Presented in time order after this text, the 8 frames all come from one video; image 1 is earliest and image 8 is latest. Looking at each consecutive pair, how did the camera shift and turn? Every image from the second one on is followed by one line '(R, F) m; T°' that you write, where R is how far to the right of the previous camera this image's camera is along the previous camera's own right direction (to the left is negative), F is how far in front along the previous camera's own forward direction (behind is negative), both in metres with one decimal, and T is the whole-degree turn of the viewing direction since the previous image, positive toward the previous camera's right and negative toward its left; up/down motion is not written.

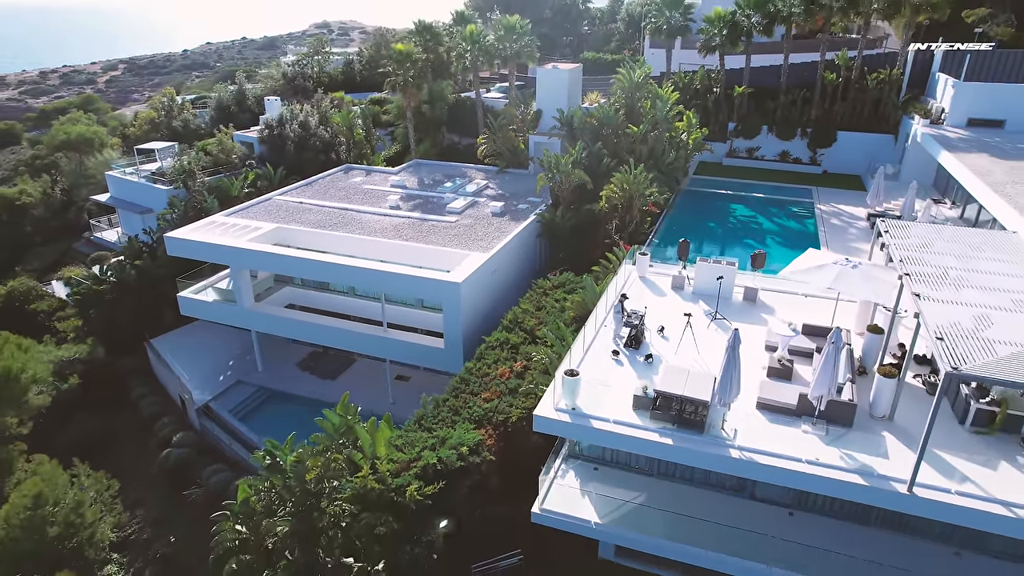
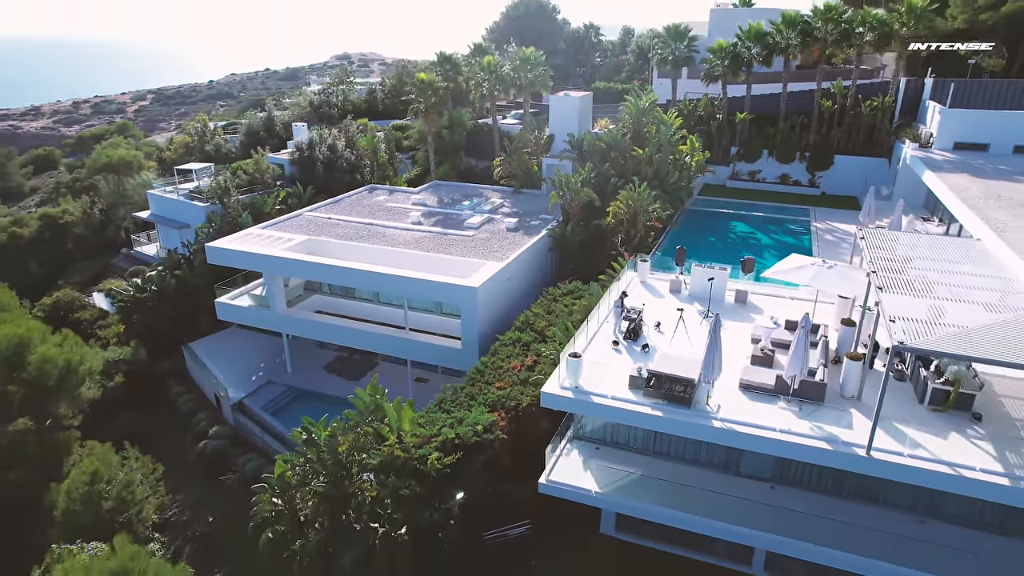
(+0.1, -1.7) m; -1°
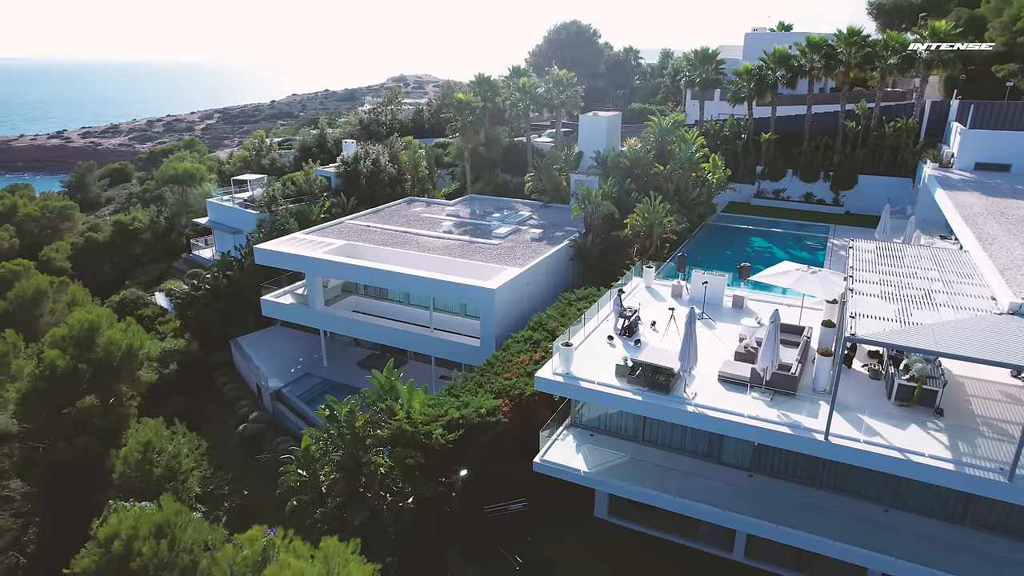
(+1.1, -1.5) m; -4°
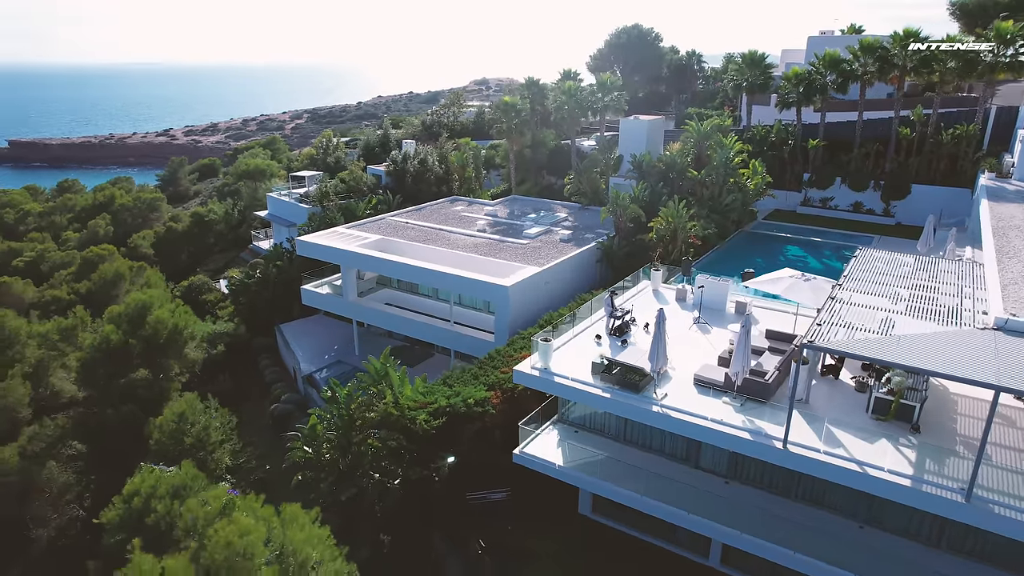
(+2.2, -0.4) m; -7°
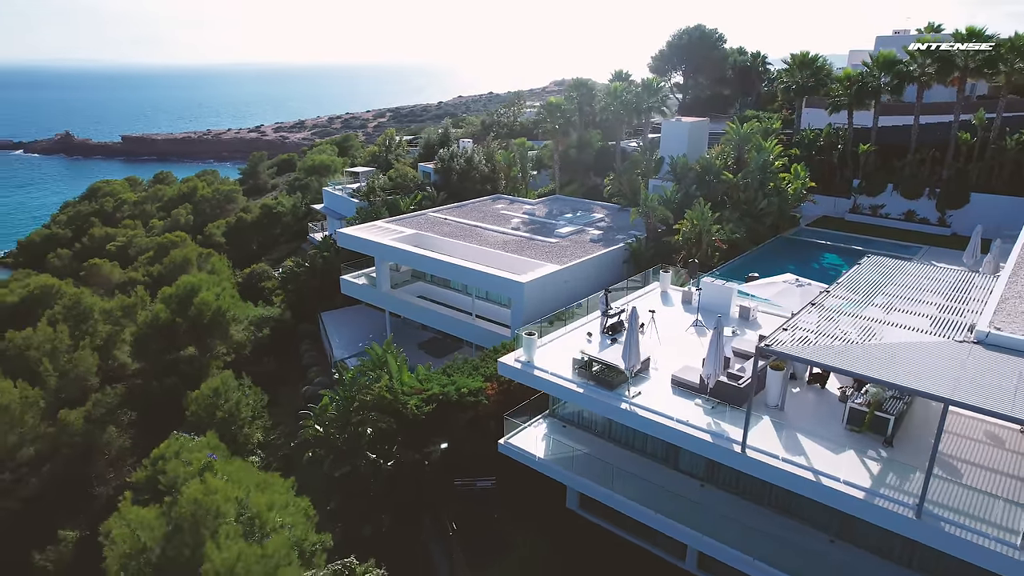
(+2.2, -0.3) m; -7°
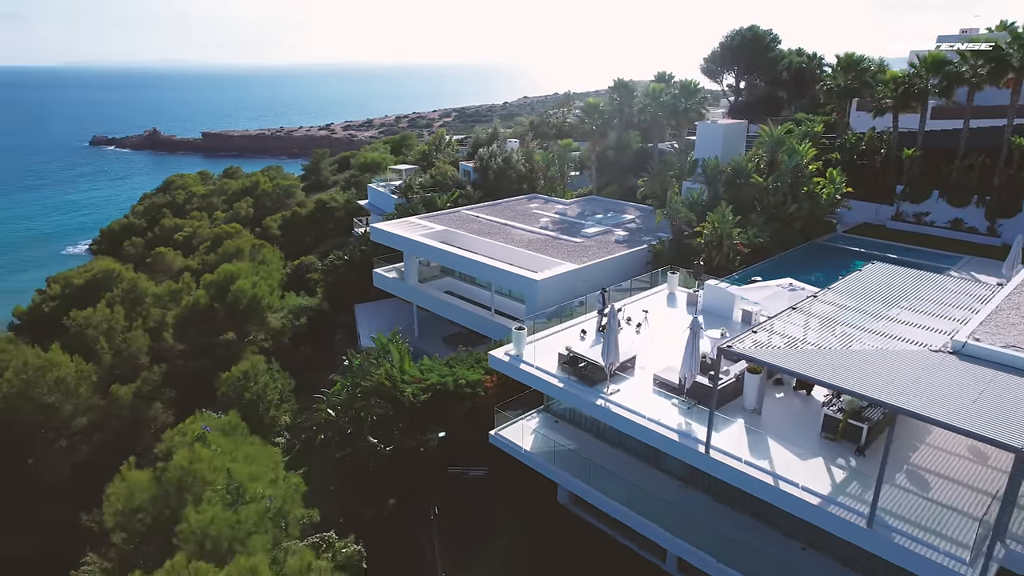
(+1.8, -0.3) m; -5°
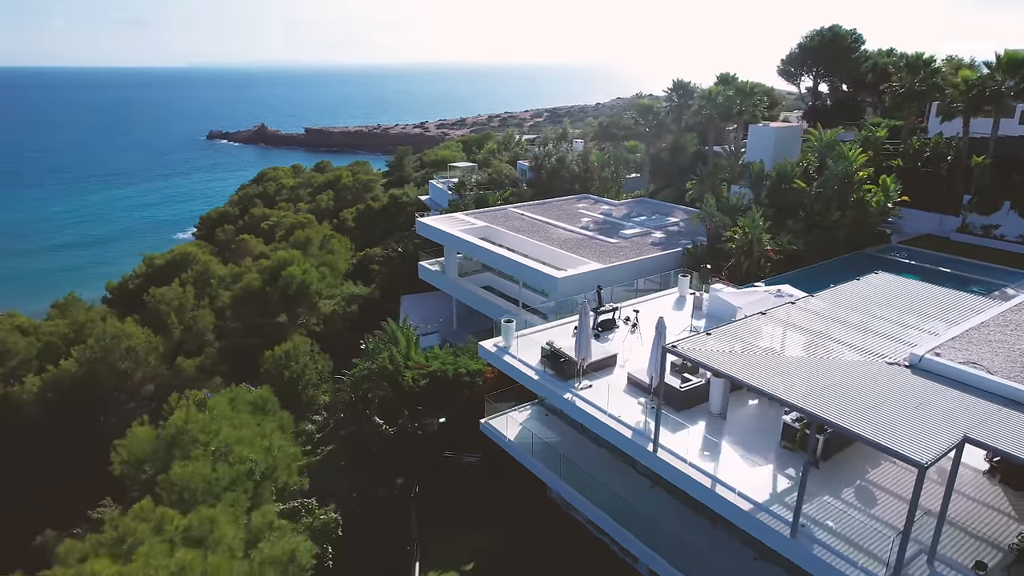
(+2.5, -0.4) m; -8°
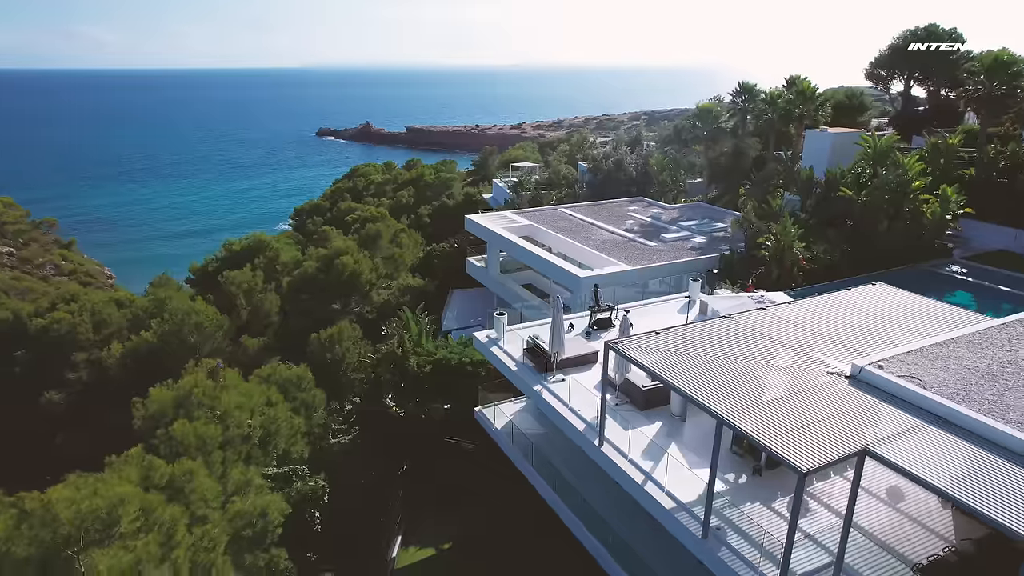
(+2.7, -0.4) m; -8°
